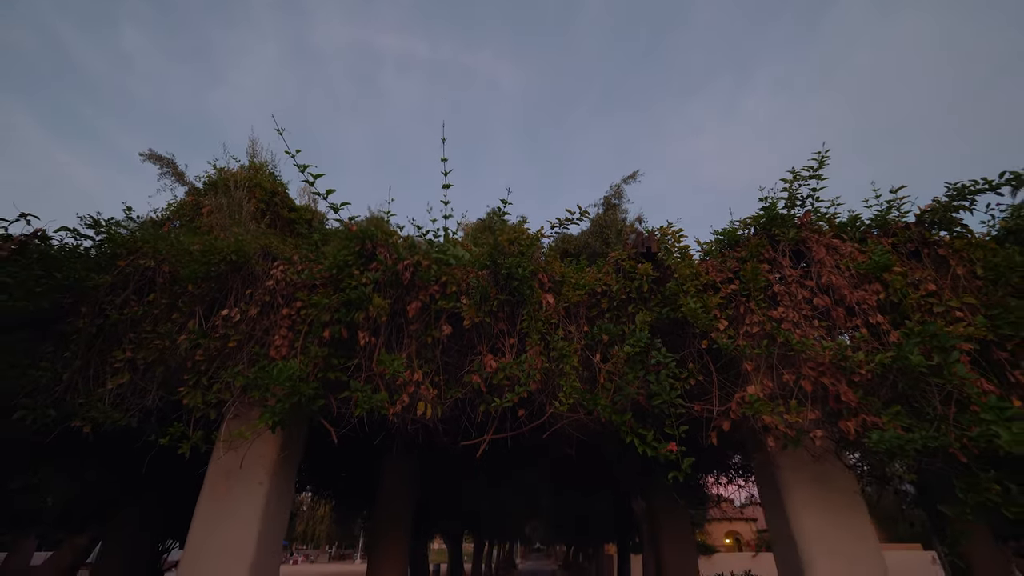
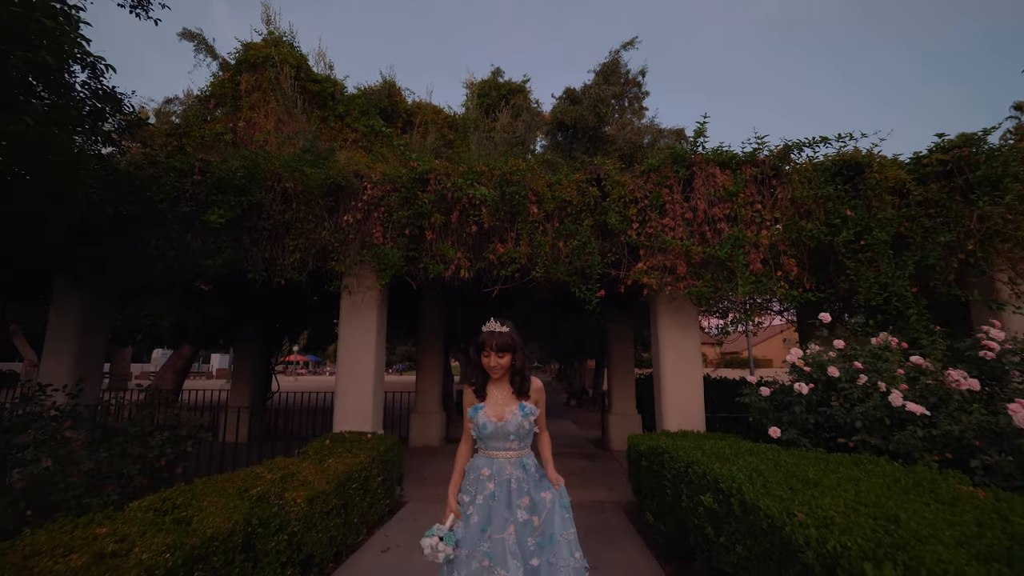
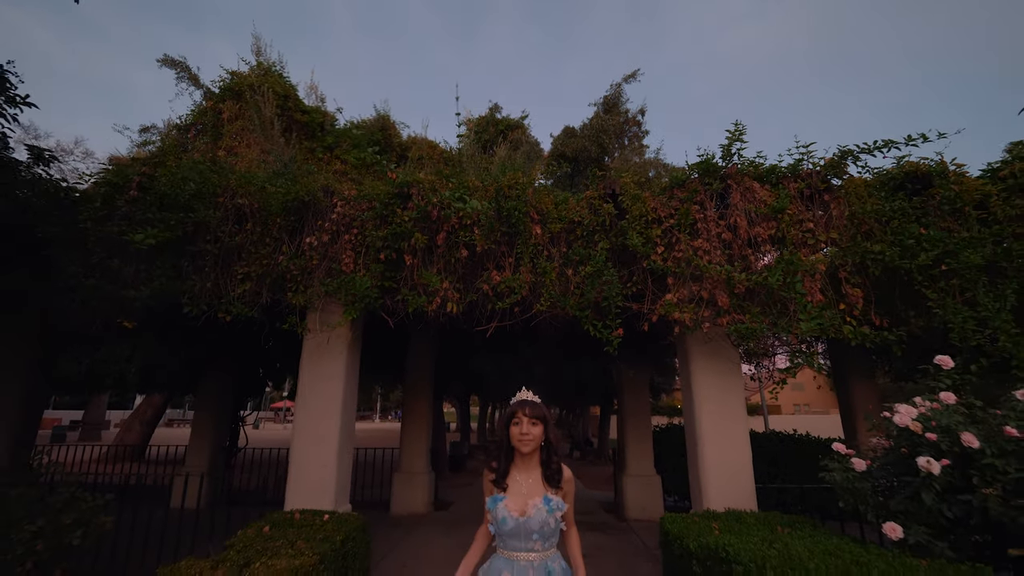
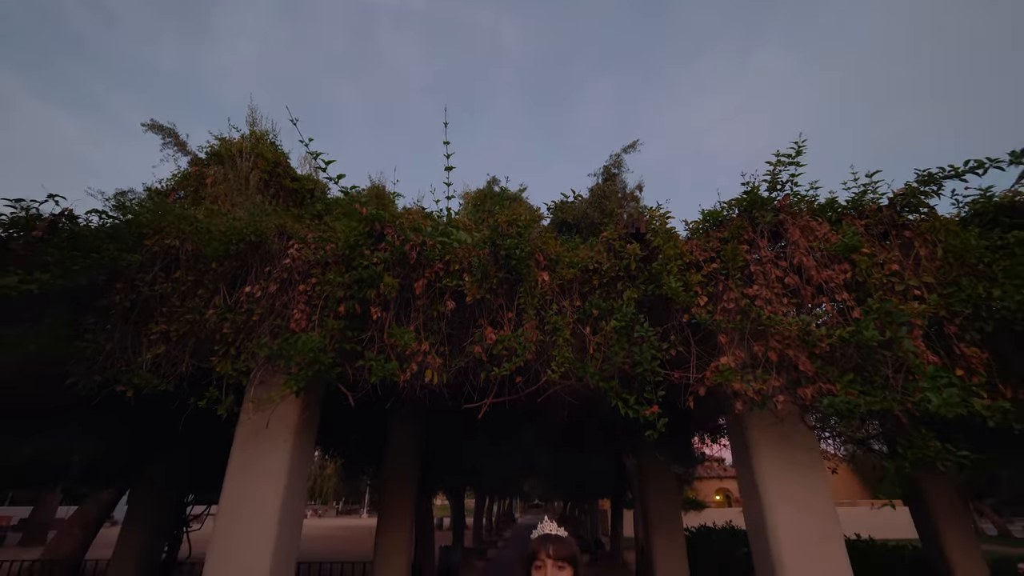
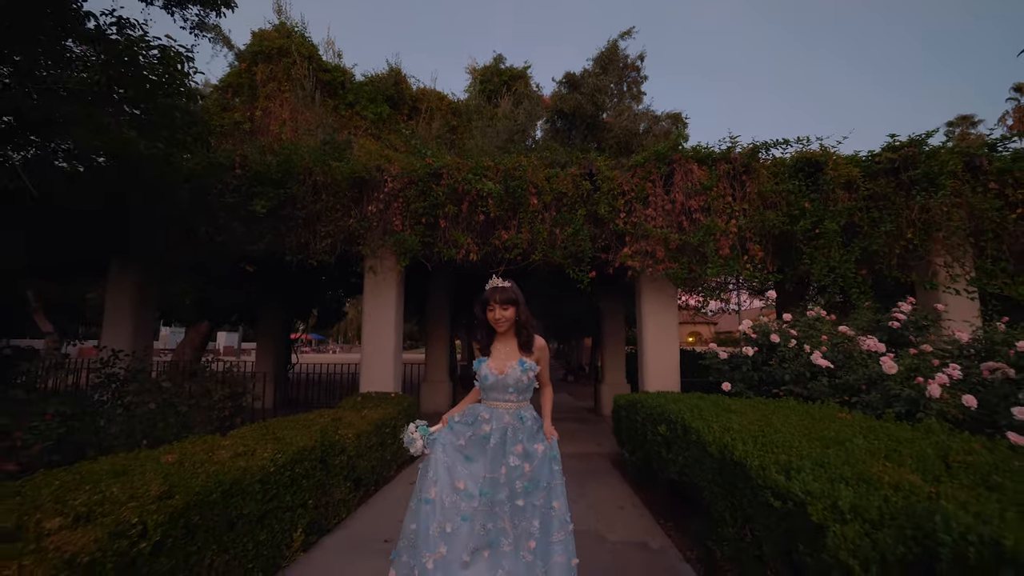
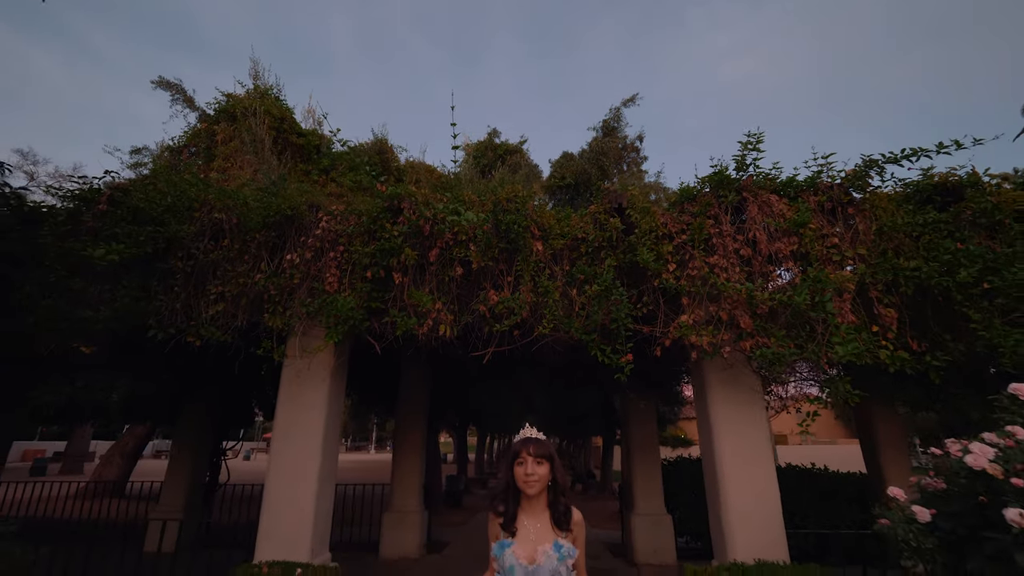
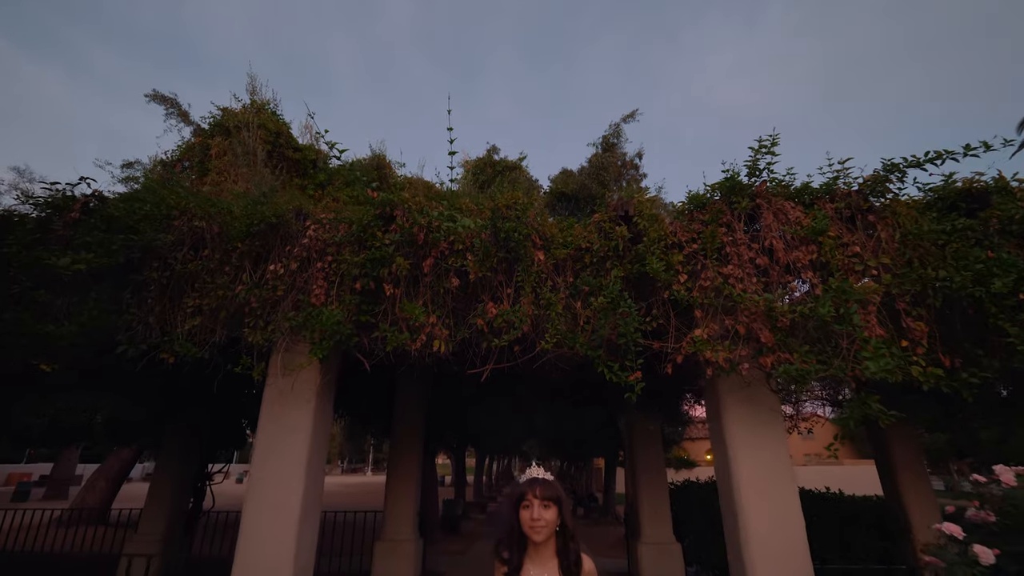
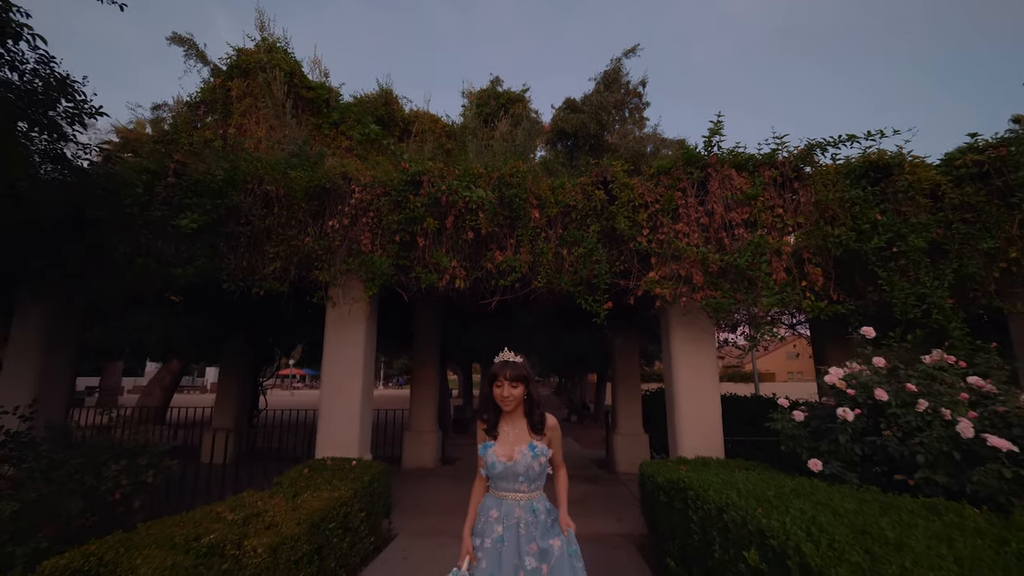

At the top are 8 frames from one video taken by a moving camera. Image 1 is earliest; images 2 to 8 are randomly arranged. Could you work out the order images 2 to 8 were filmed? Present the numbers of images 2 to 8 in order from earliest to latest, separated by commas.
4, 7, 6, 3, 8, 2, 5
